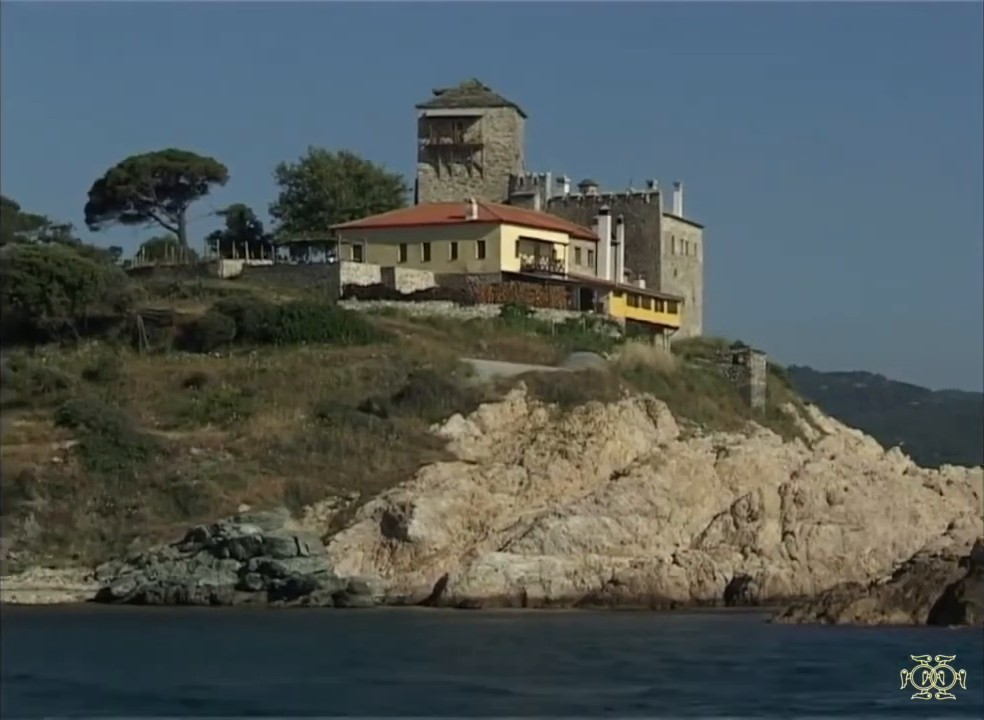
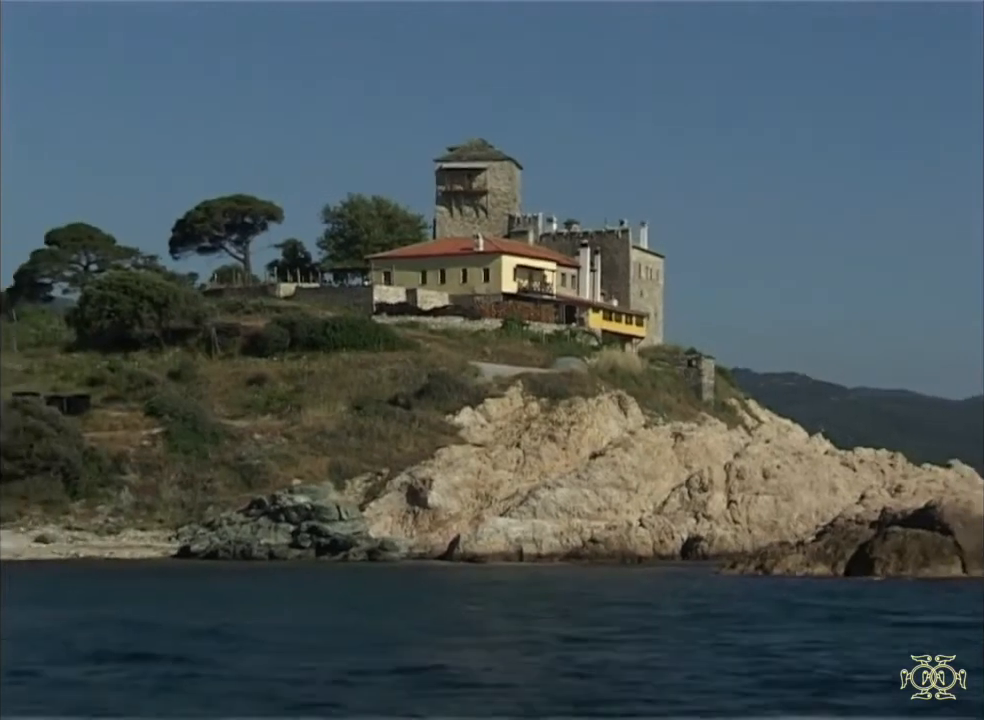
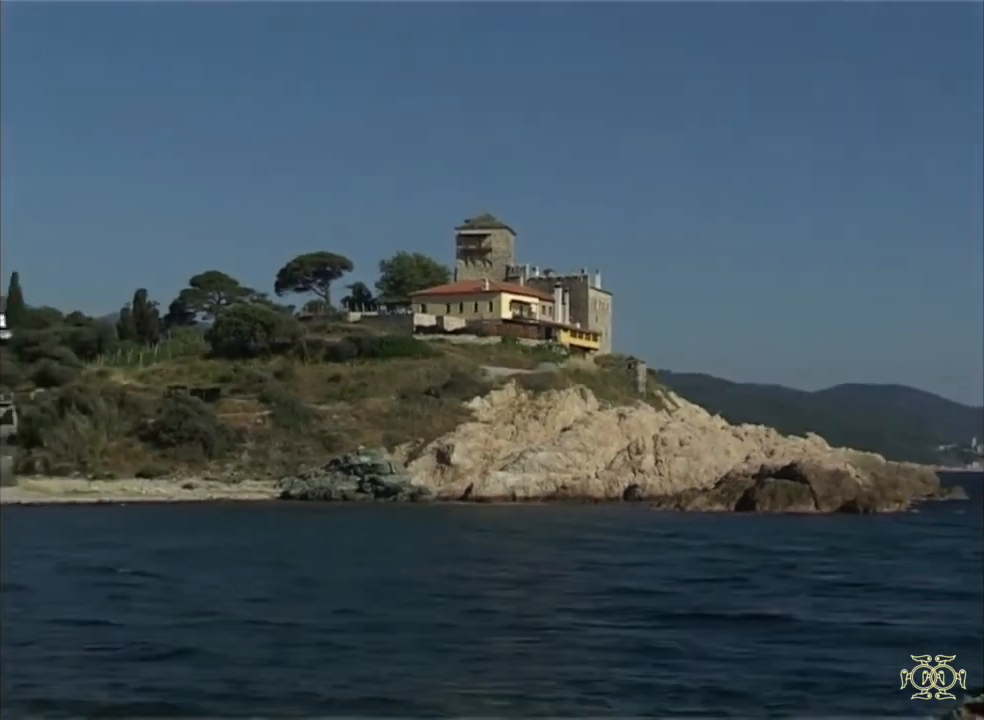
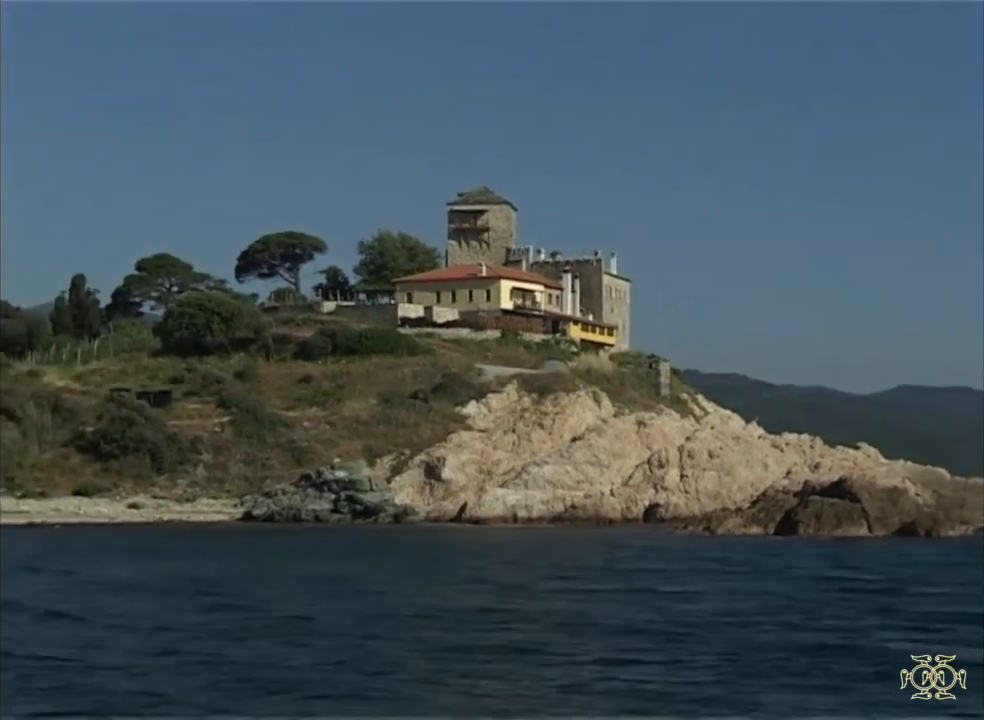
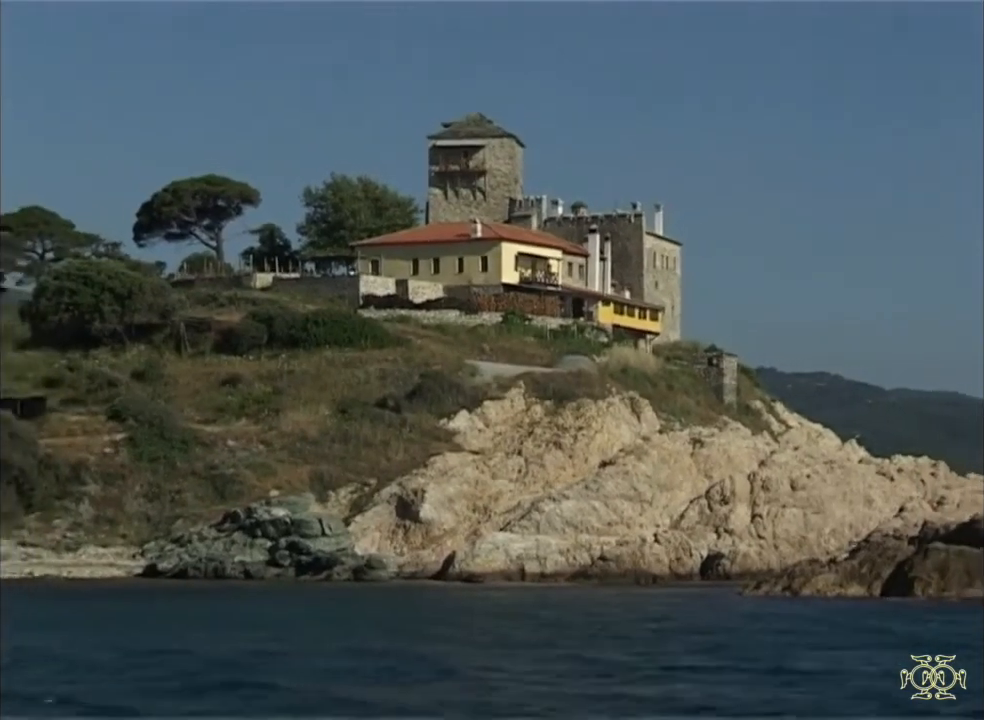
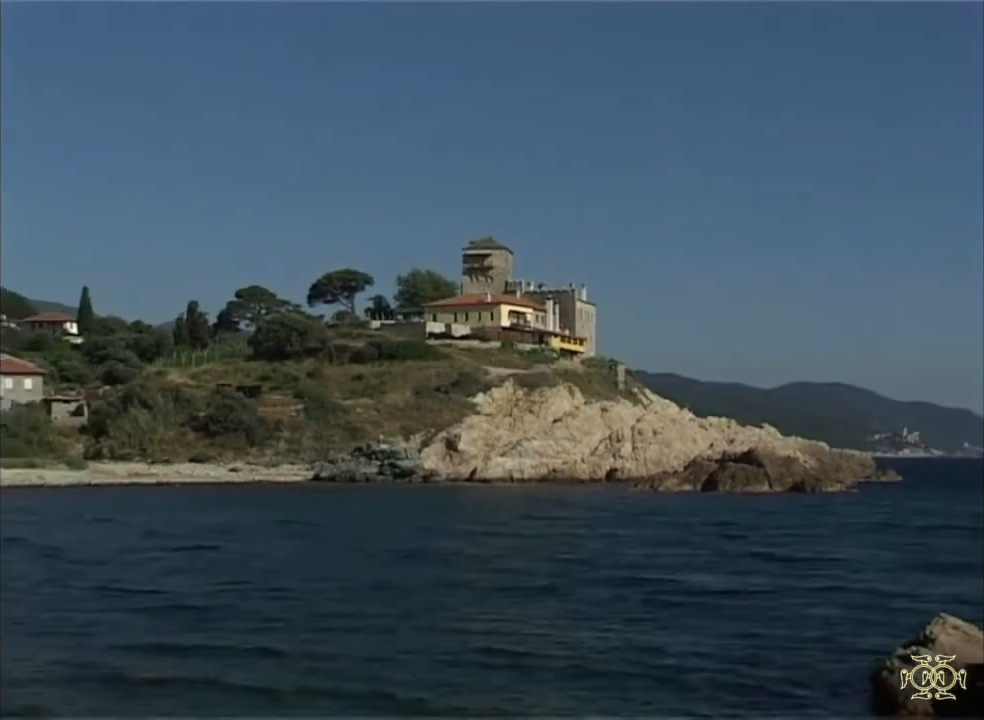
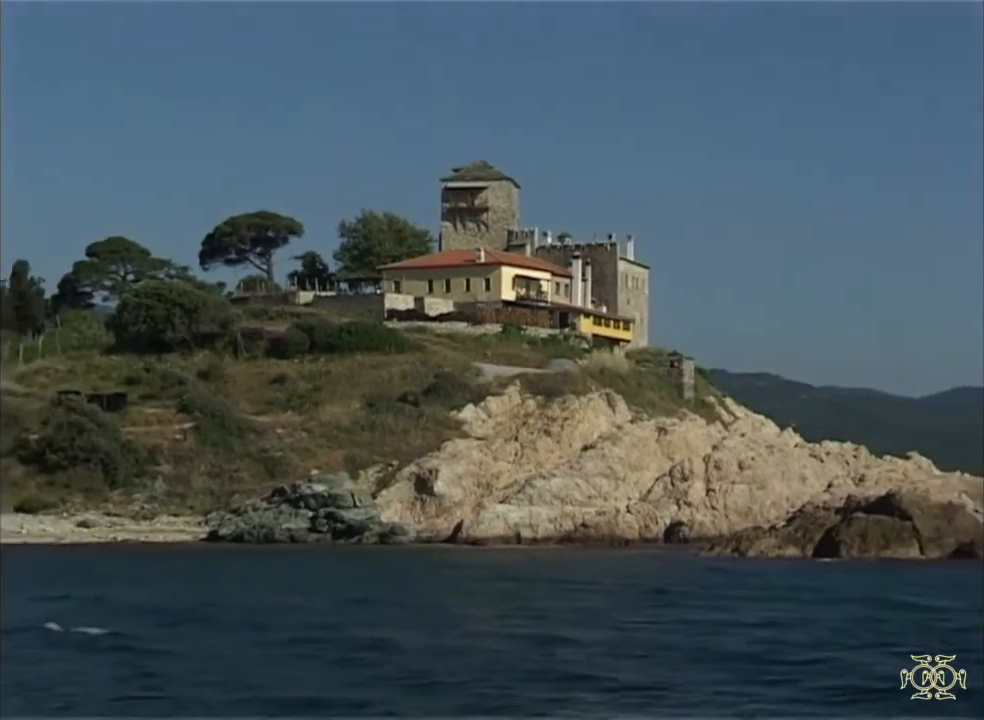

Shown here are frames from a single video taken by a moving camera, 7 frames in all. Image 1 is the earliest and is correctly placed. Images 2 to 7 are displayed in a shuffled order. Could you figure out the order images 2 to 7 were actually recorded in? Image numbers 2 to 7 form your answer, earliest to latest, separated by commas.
5, 2, 7, 4, 3, 6
